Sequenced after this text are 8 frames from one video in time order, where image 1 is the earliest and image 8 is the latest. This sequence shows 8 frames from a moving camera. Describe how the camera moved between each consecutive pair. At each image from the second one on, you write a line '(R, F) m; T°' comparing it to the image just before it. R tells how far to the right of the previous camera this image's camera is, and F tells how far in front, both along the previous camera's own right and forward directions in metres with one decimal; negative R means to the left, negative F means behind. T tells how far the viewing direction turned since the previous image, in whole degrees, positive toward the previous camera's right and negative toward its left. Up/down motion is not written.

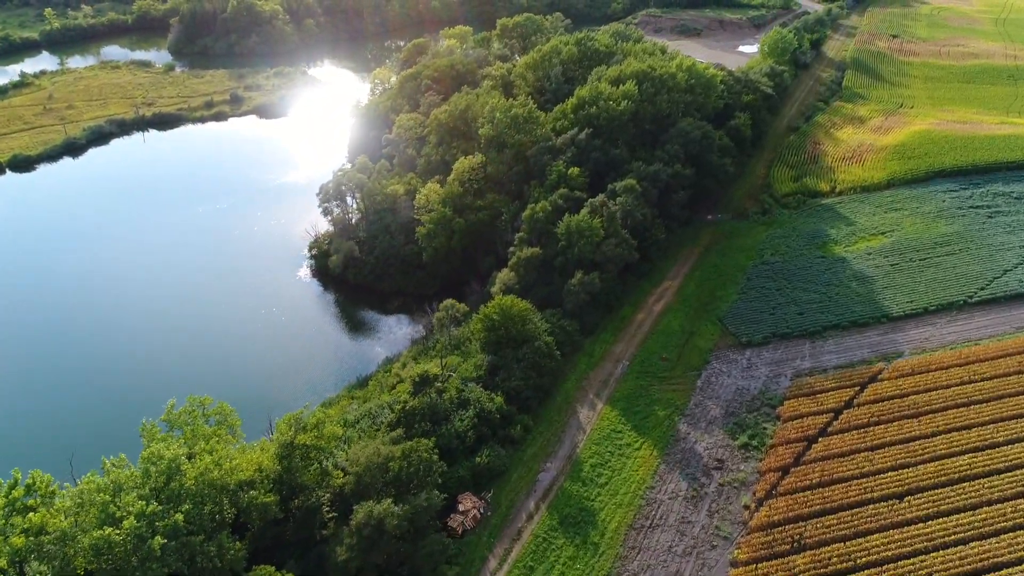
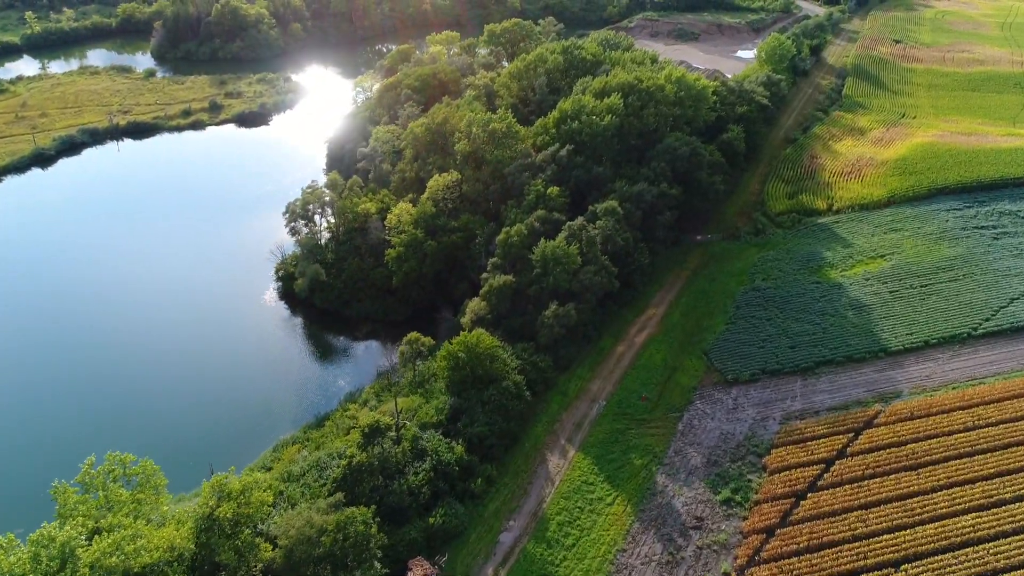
(+2.3, +3.7) m; 0°
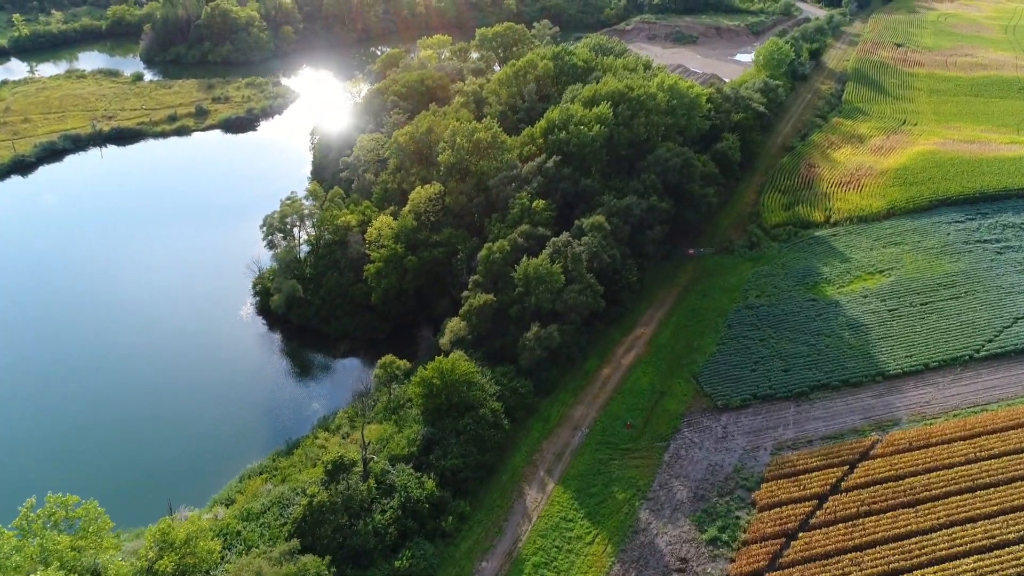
(+1.5, +2.2) m; 0°
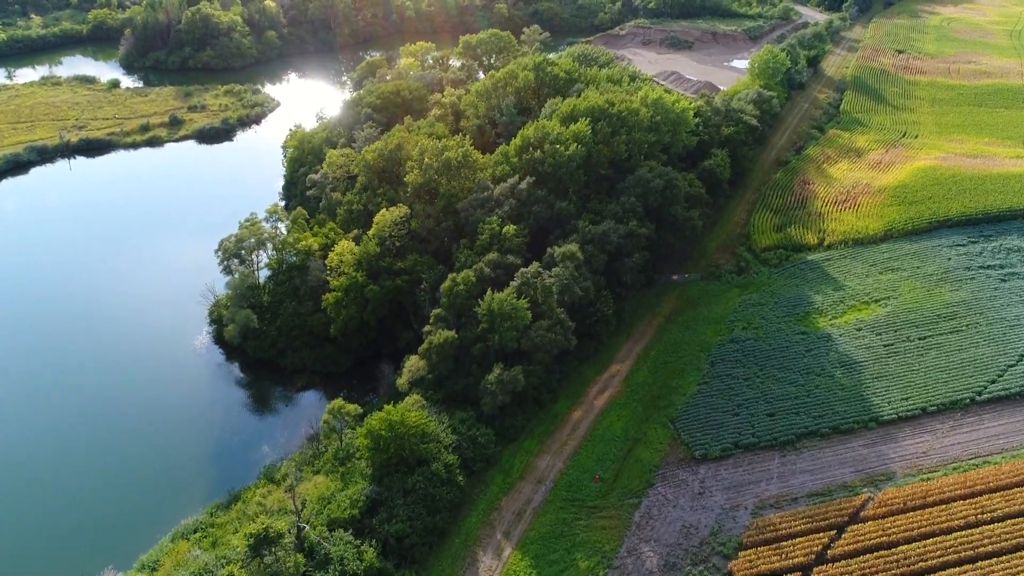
(+2.5, +3.8) m; 0°
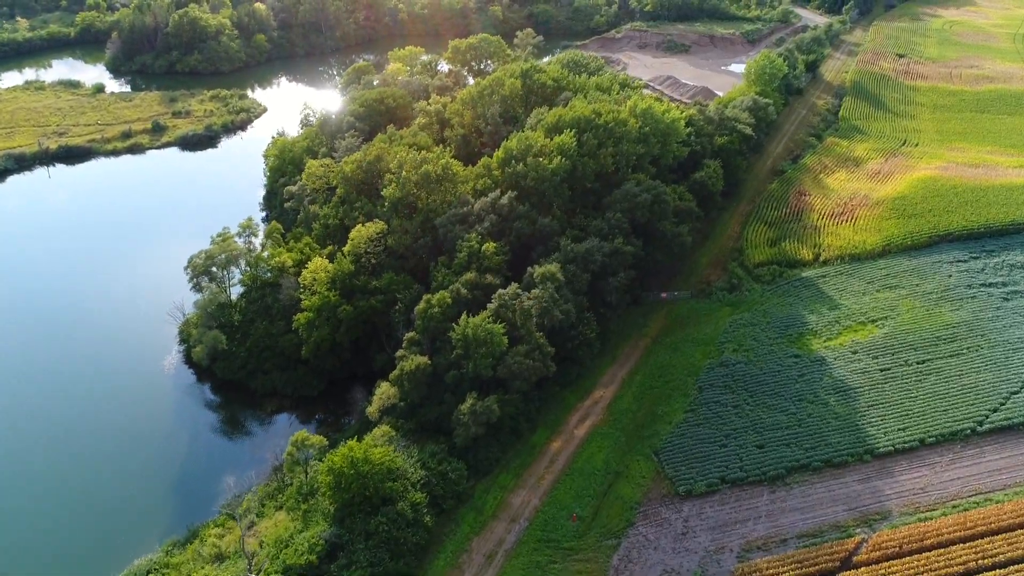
(+1.6, +2.4) m; 0°
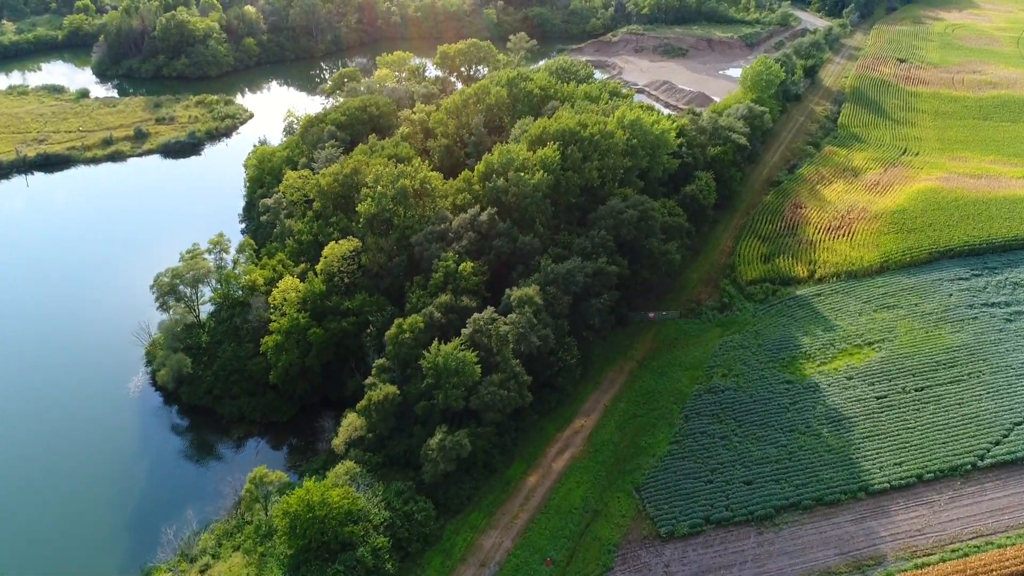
(+1.6, +2.4) m; 0°
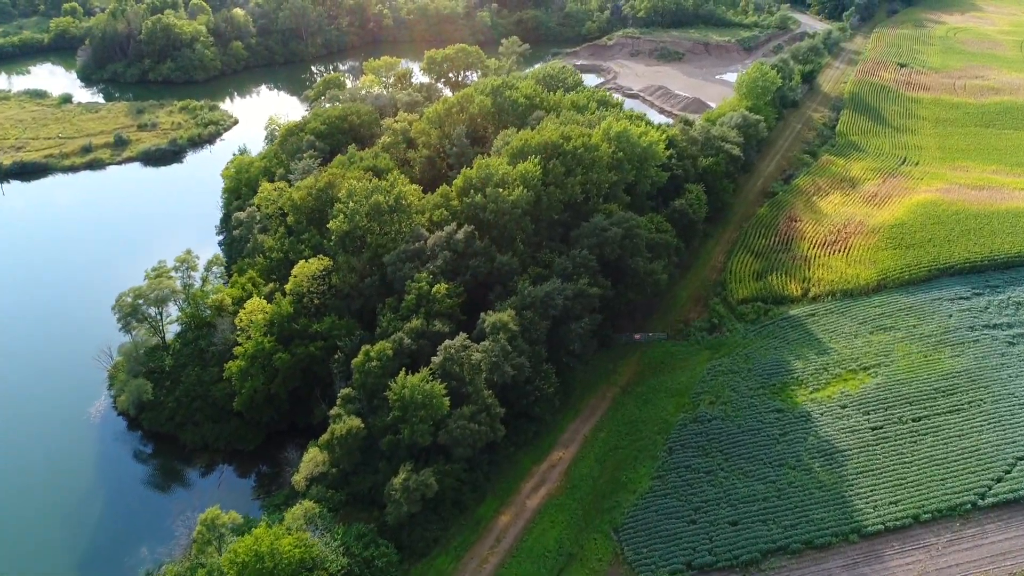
(+1.6, +2.4) m; 0°
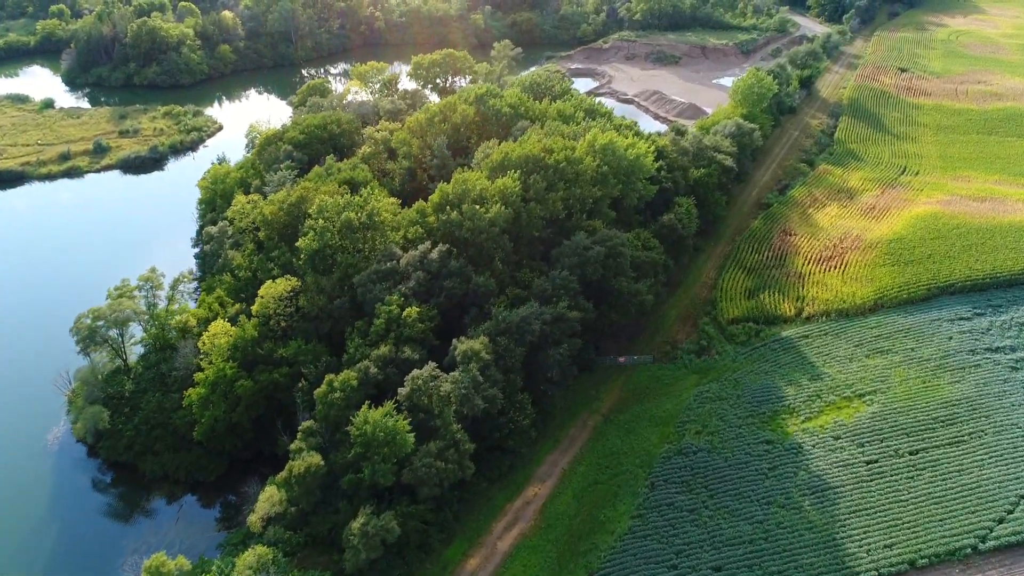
(+1.6, +2.4) m; 0°
